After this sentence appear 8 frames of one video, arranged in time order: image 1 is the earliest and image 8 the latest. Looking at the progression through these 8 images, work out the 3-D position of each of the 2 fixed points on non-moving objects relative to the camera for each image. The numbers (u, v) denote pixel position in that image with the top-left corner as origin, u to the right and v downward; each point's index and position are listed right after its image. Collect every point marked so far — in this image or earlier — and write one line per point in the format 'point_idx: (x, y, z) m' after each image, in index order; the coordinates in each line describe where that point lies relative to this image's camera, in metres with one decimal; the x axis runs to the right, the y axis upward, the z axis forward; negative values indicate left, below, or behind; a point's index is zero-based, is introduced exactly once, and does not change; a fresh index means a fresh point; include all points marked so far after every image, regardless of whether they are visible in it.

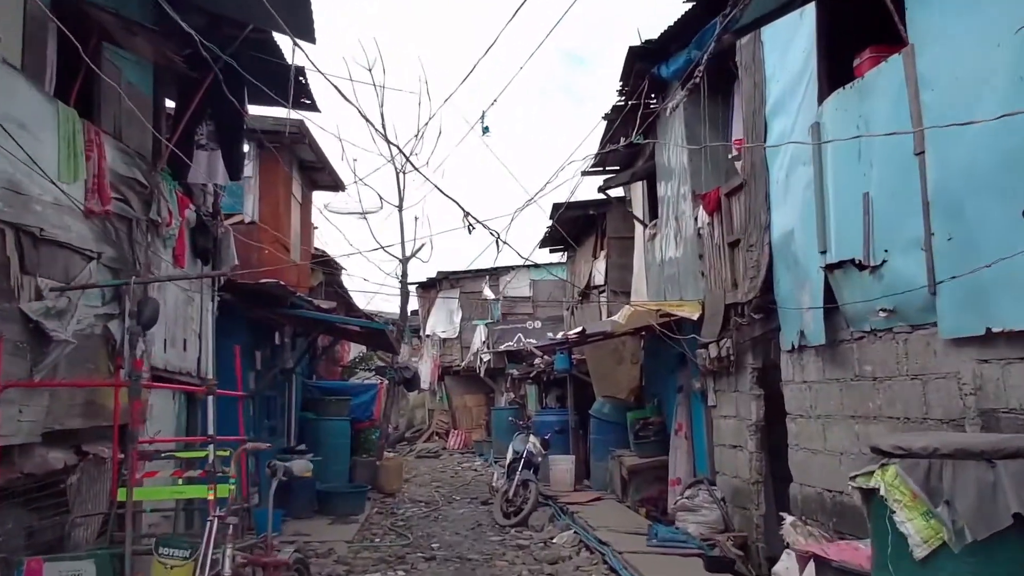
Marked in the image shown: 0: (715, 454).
0: (+1.8, -1.5, +8.9) m
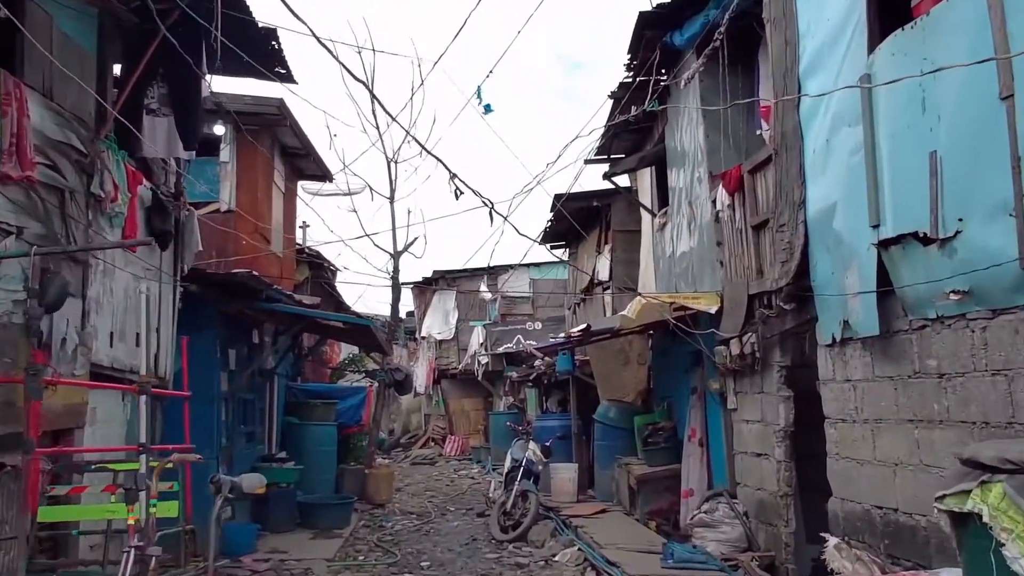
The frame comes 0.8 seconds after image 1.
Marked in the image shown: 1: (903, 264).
0: (+1.8, -1.4, +8.0) m
1: (+1.9, +0.1, +4.8) m
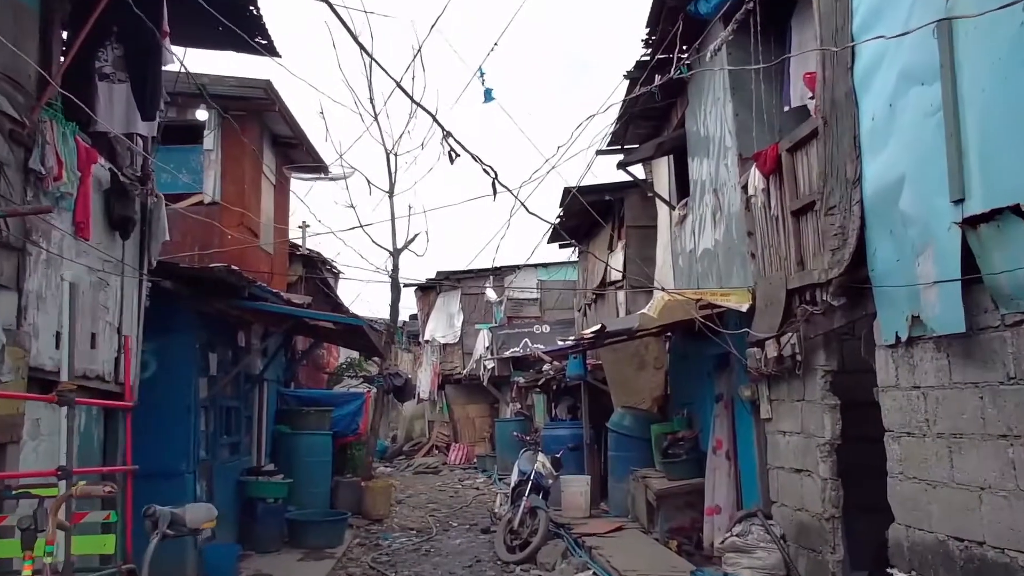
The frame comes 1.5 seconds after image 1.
0: (+1.9, -1.4, +7.1) m
1: (+2.0, +0.2, +4.0) m
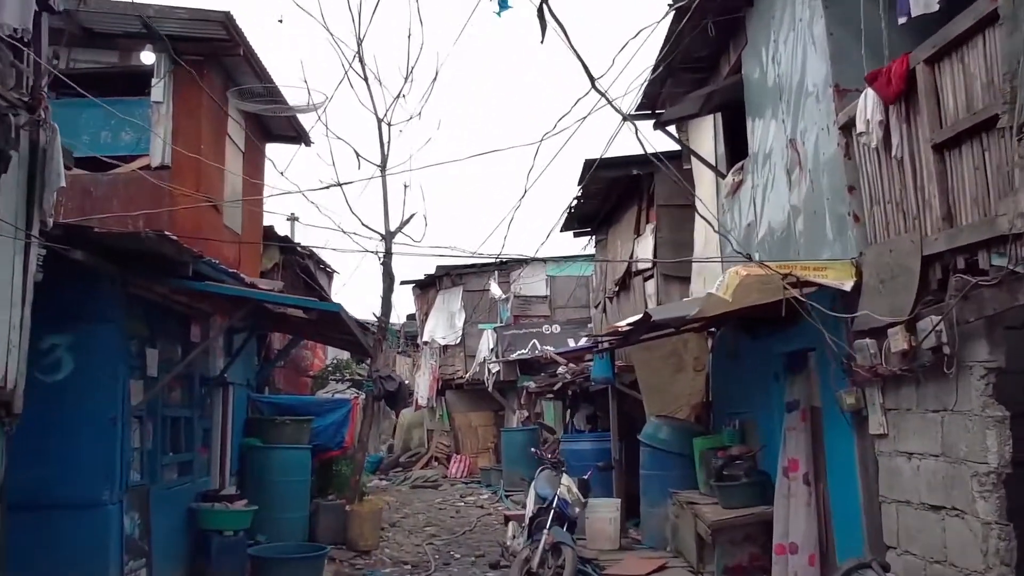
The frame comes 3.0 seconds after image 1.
0: (+2.0, -1.2, +5.3) m
1: (+2.1, +0.4, +2.1) m
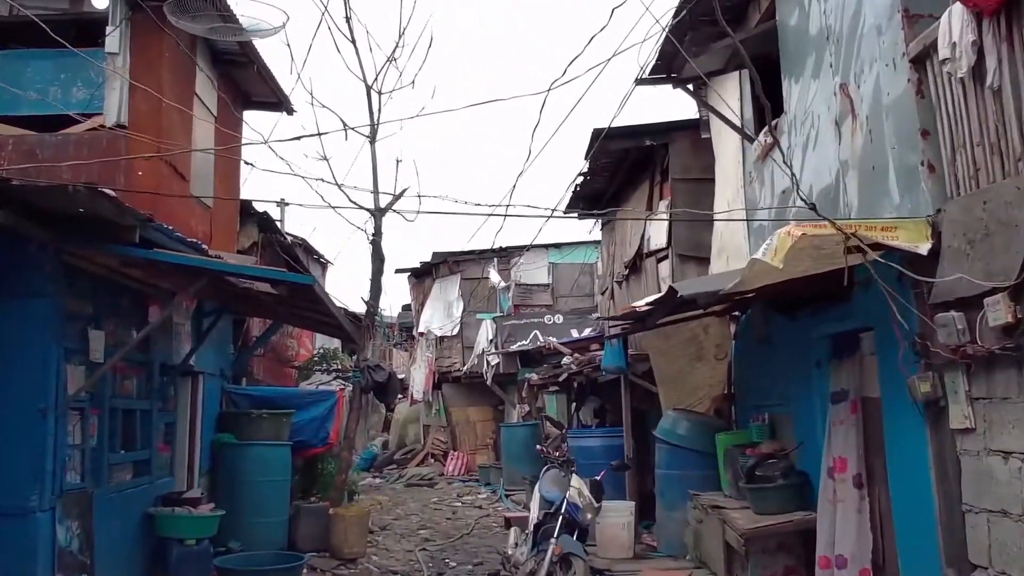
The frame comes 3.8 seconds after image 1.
0: (+2.0, -1.1, +4.3) m
1: (+2.1, +0.5, +1.2) m
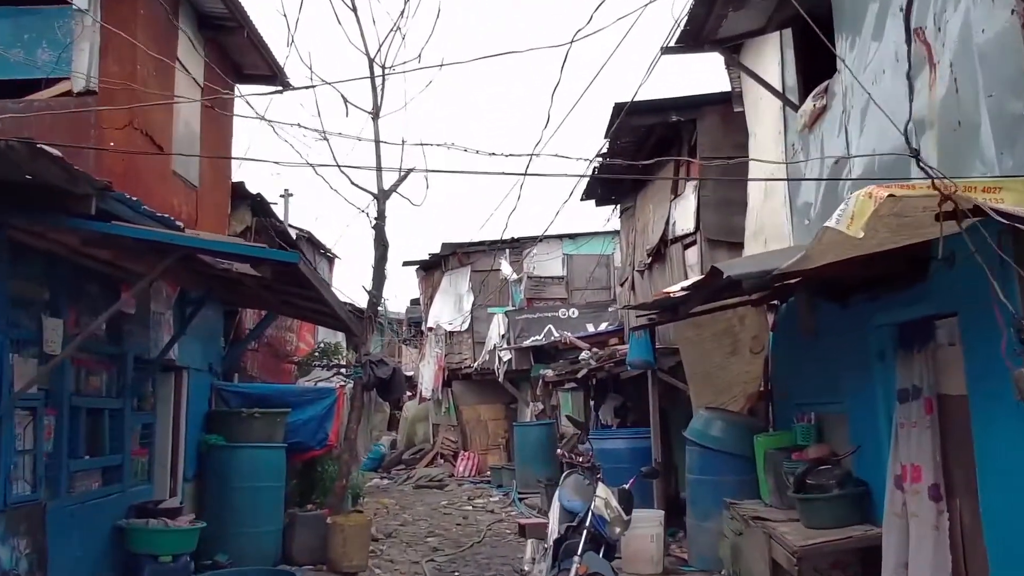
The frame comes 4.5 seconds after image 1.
0: (+2.1, -1.0, +3.5) m
1: (+2.2, +0.6, +0.3) m
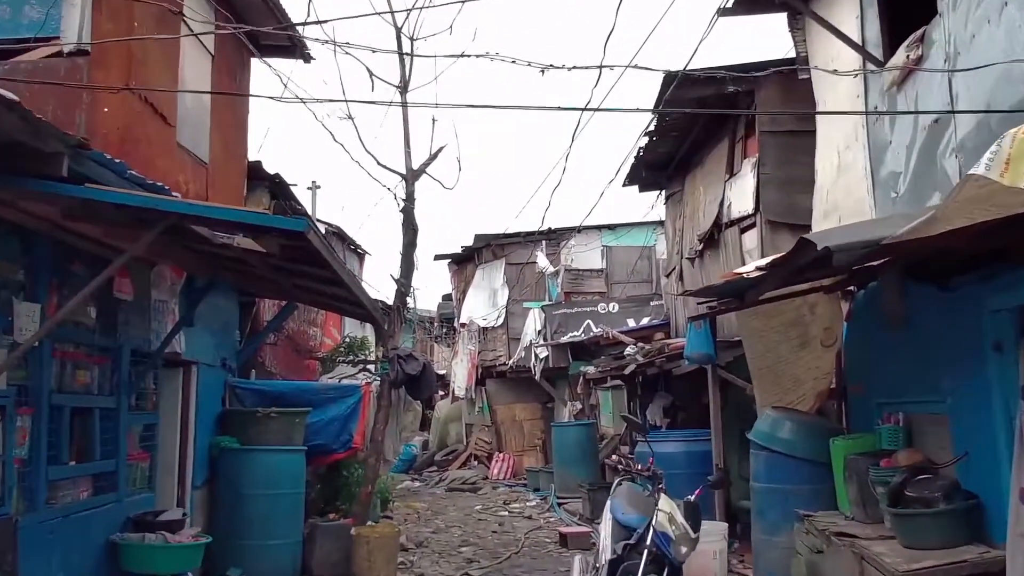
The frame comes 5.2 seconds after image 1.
0: (+2.3, -0.9, +2.6) m
1: (+2.2, +0.7, -0.6) m
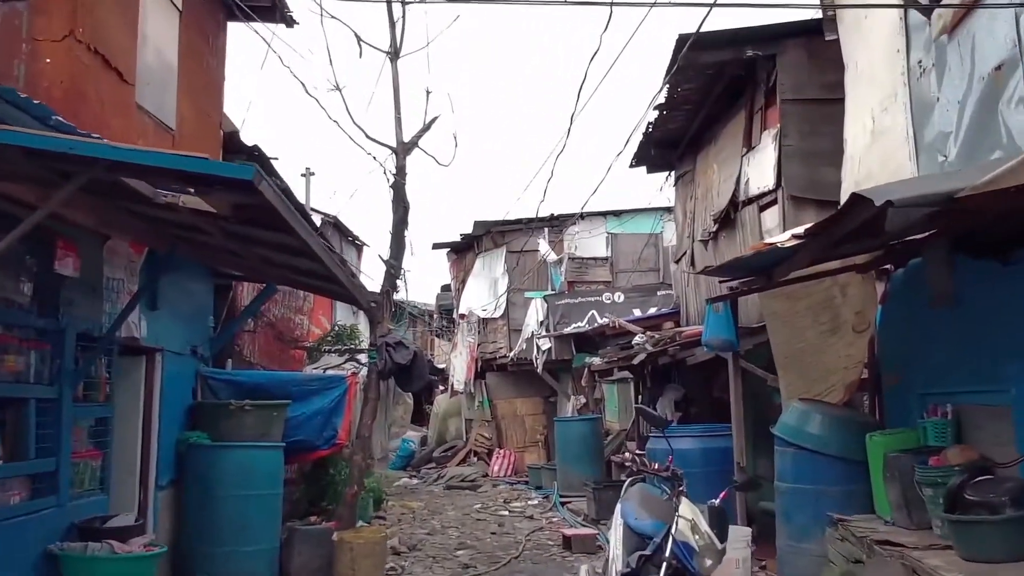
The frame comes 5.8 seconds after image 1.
0: (+2.3, -0.7, +1.9) m
1: (+2.2, +0.8, -1.3) m
